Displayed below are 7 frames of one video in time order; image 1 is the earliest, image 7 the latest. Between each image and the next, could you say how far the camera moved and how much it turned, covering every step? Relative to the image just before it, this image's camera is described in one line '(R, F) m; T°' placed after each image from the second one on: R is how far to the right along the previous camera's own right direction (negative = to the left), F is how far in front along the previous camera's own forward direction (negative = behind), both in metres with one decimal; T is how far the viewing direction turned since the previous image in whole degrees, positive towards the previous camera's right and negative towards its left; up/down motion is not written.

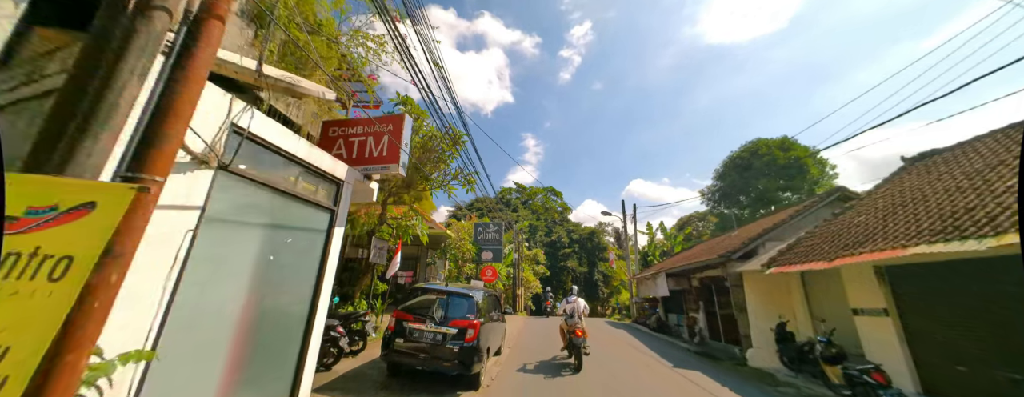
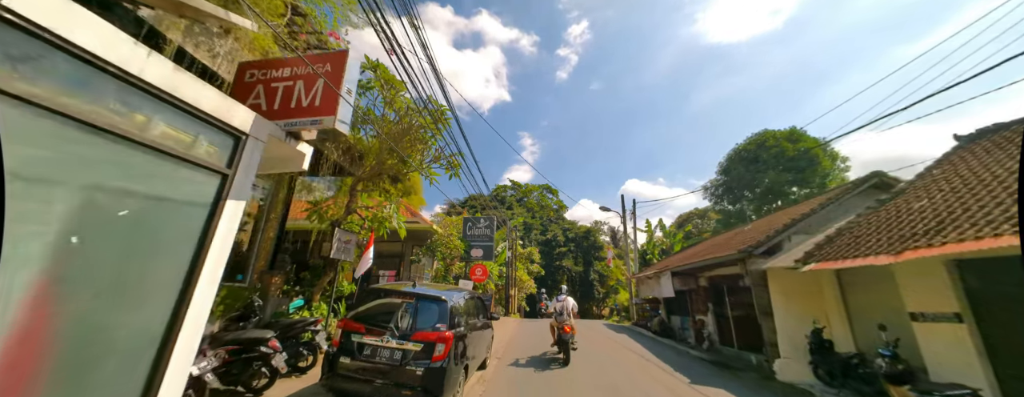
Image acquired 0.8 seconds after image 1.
(+0.1, +1.1) m; +1°
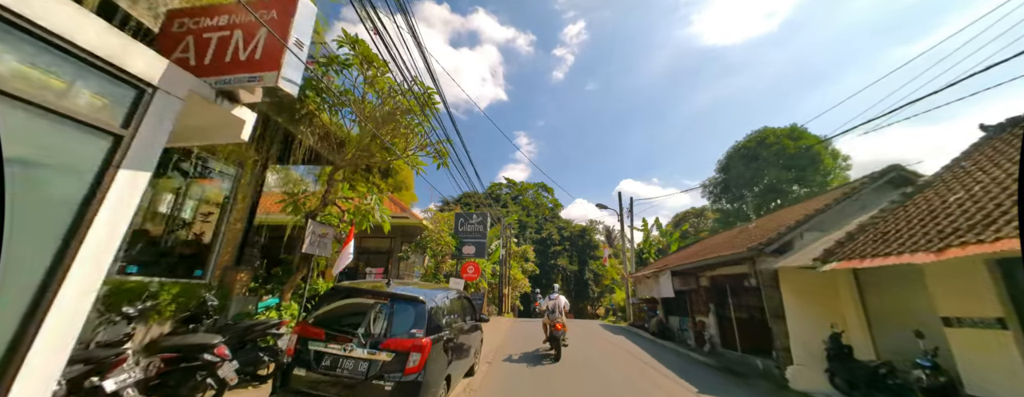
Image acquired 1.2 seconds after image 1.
(0.0, +0.5) m; +1°
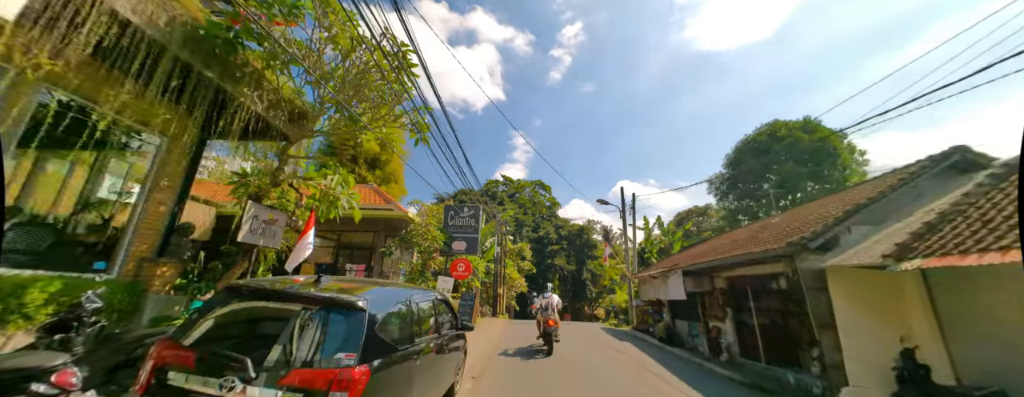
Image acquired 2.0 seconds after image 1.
(+0.1, +1.1) m; 0°
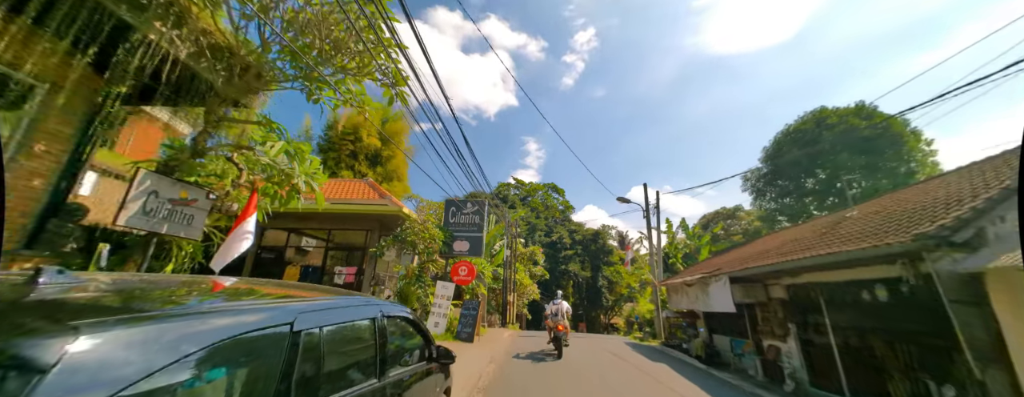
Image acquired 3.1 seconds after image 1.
(+0.1, +1.4) m; -2°
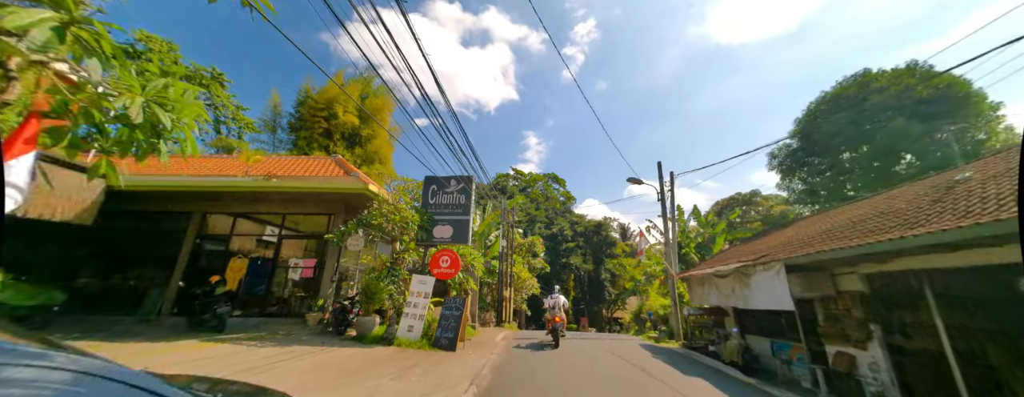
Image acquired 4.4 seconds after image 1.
(+0.2, +1.7) m; 0°
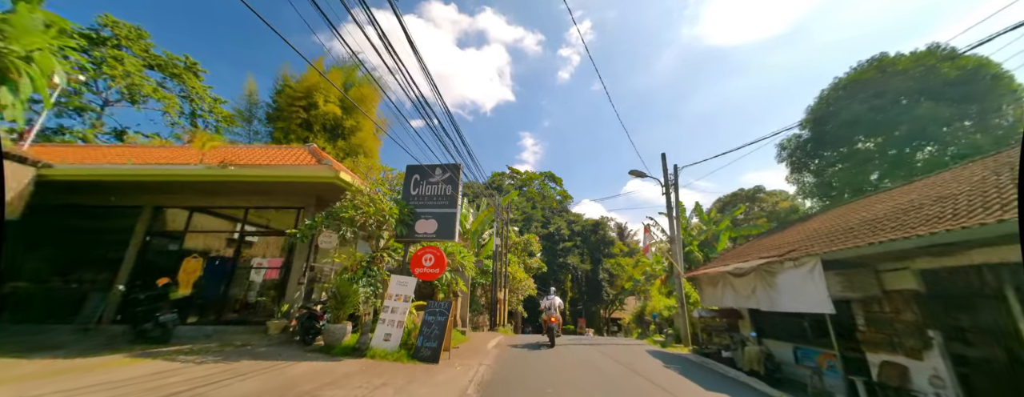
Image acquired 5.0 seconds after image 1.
(+0.1, +0.9) m; +1°
